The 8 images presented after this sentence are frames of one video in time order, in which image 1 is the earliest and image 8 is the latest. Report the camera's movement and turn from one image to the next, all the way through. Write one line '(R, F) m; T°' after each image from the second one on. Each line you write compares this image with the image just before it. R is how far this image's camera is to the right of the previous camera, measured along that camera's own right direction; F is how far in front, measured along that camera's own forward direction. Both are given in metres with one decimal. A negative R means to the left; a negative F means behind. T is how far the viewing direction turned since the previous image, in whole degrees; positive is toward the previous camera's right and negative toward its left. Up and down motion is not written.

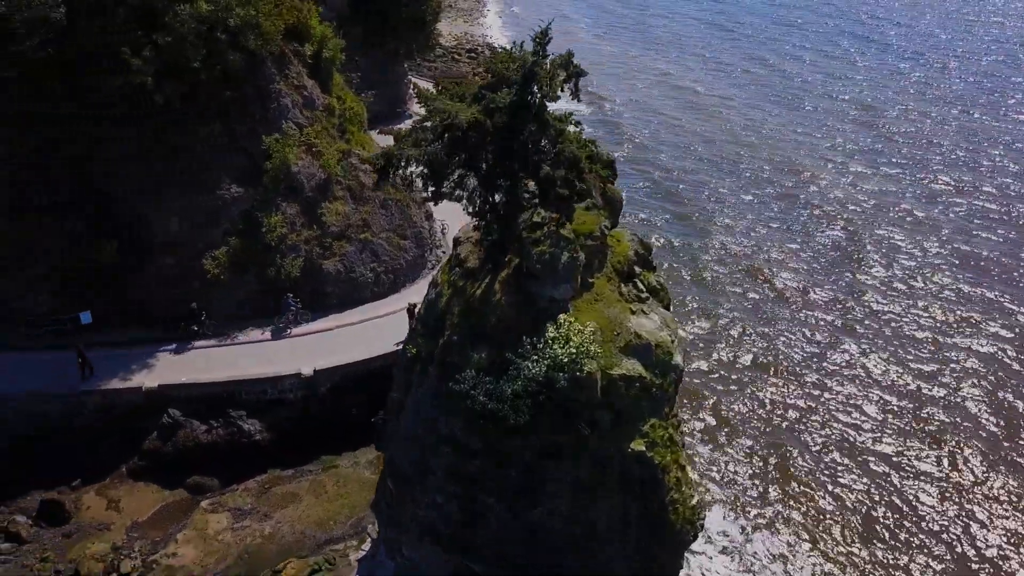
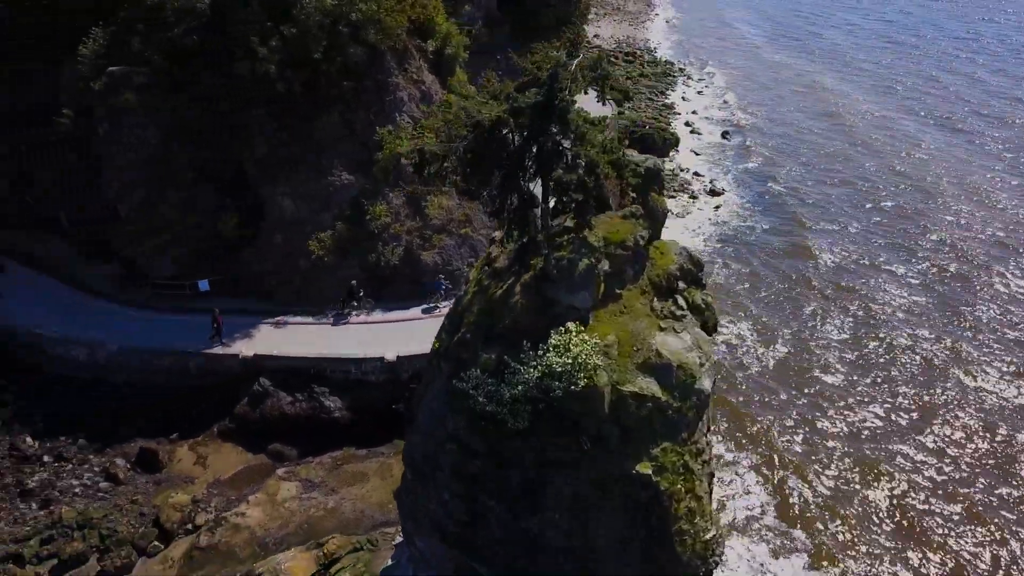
(+1.8, +0.4) m; -11°
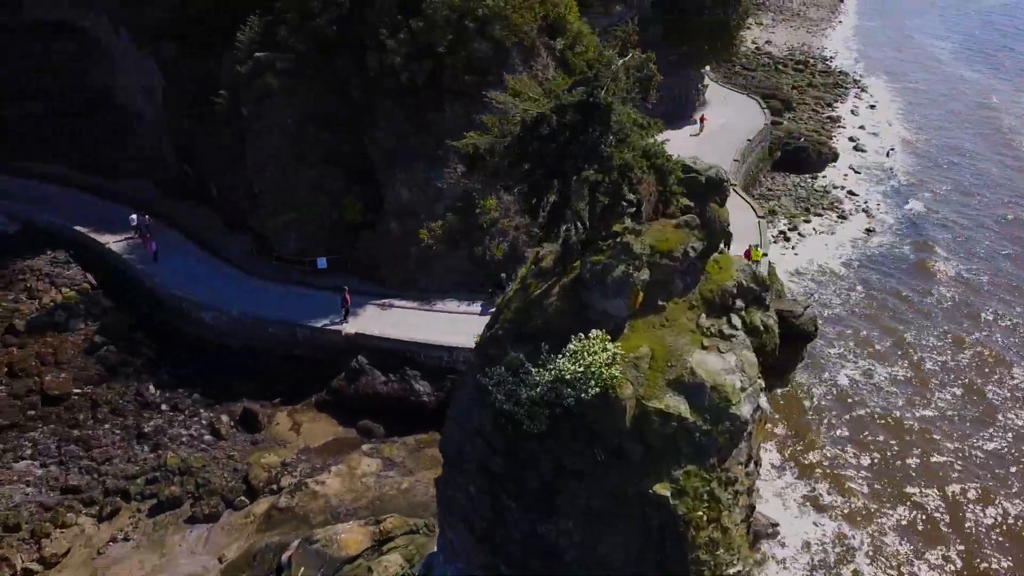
(+1.6, +0.3) m; -11°
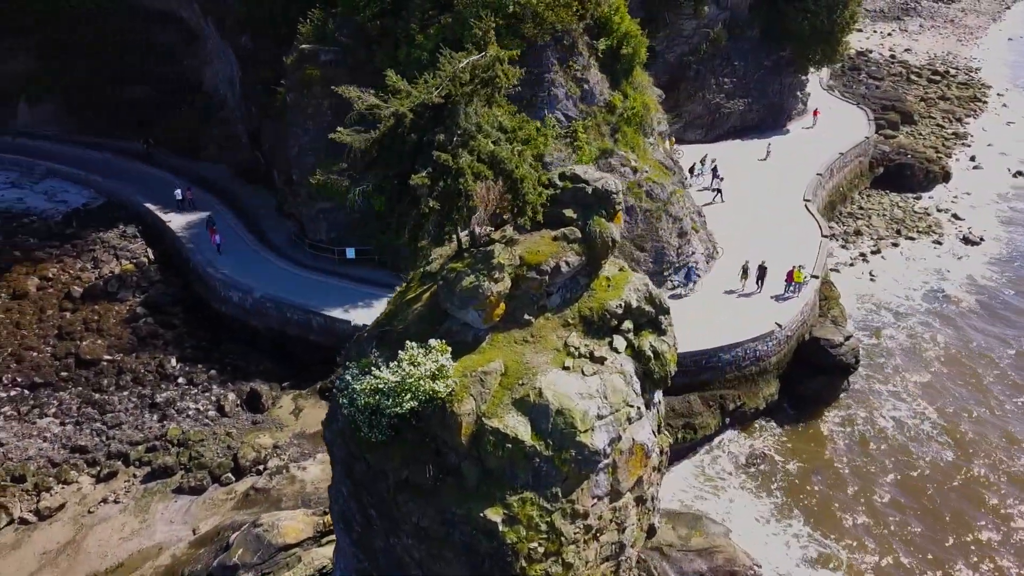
(+3.4, +0.7) m; -9°
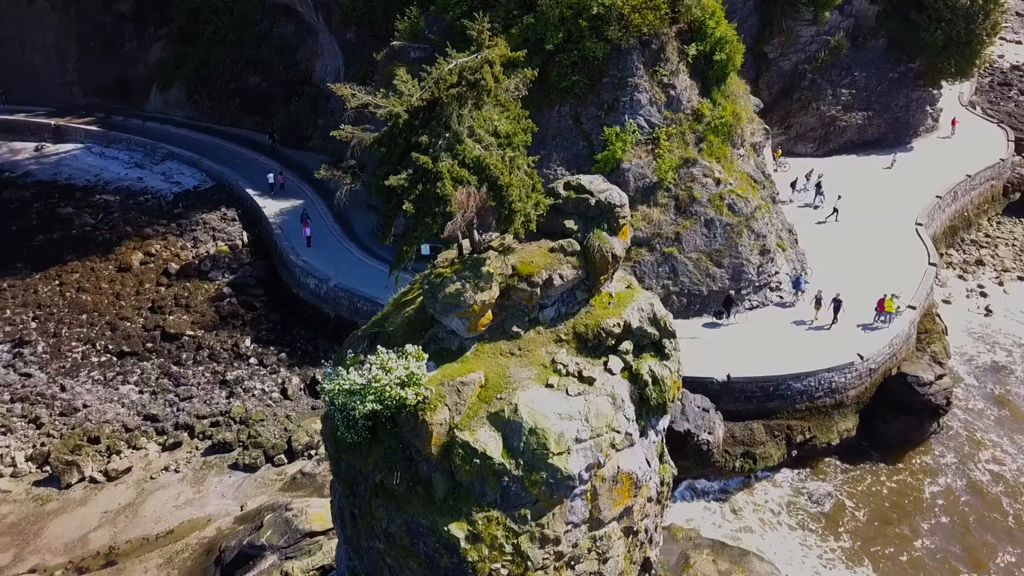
(+1.5, +0.5) m; -9°
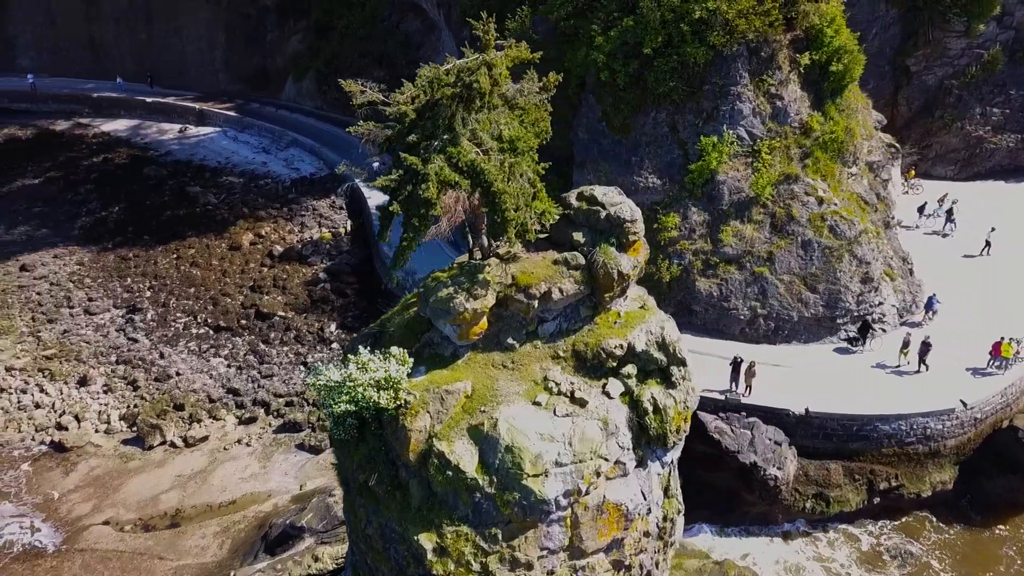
(+1.5, +0.5) m; -9°
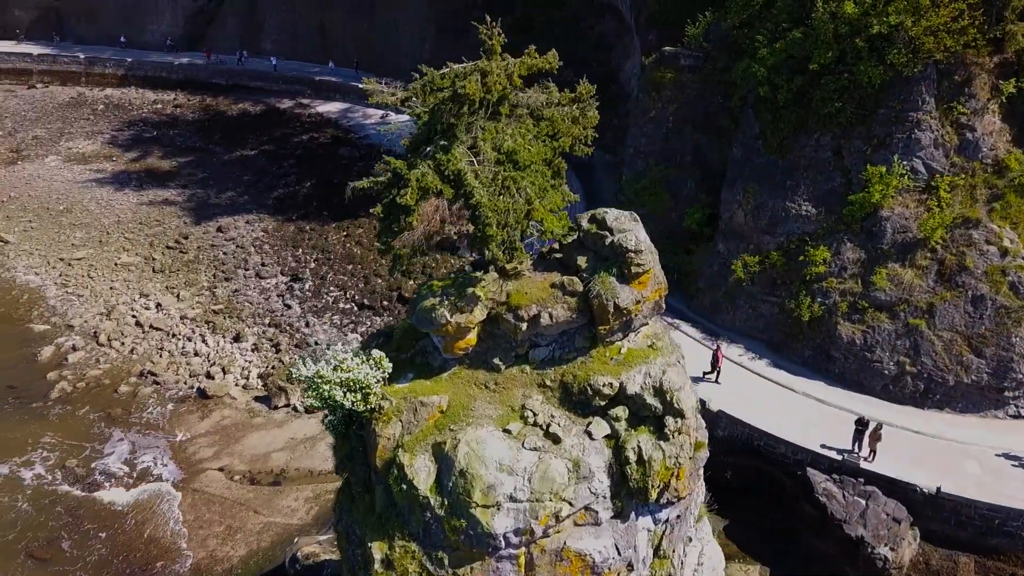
(+2.3, +0.8) m; -15°
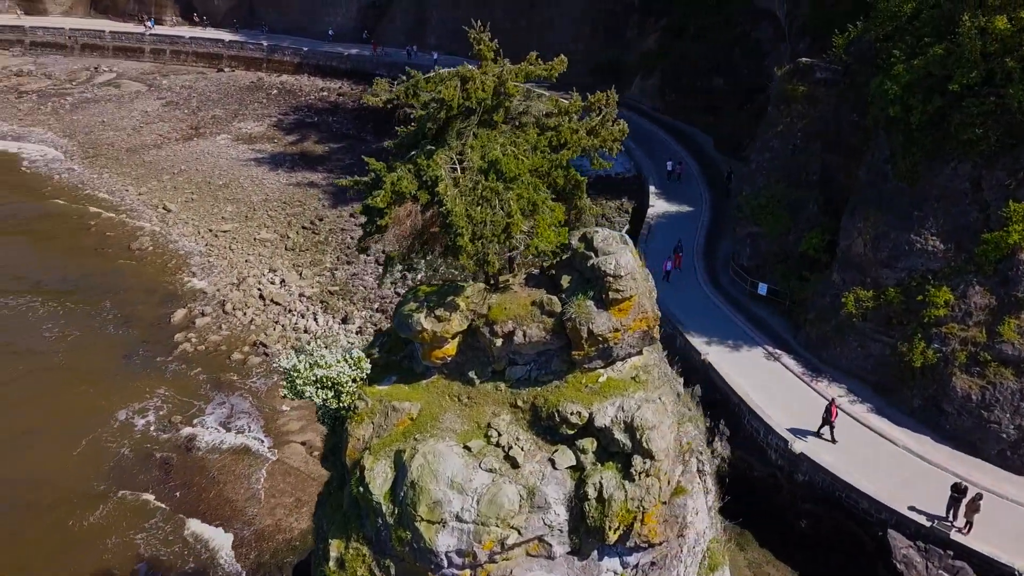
(+1.9, +0.5) m; -11°
